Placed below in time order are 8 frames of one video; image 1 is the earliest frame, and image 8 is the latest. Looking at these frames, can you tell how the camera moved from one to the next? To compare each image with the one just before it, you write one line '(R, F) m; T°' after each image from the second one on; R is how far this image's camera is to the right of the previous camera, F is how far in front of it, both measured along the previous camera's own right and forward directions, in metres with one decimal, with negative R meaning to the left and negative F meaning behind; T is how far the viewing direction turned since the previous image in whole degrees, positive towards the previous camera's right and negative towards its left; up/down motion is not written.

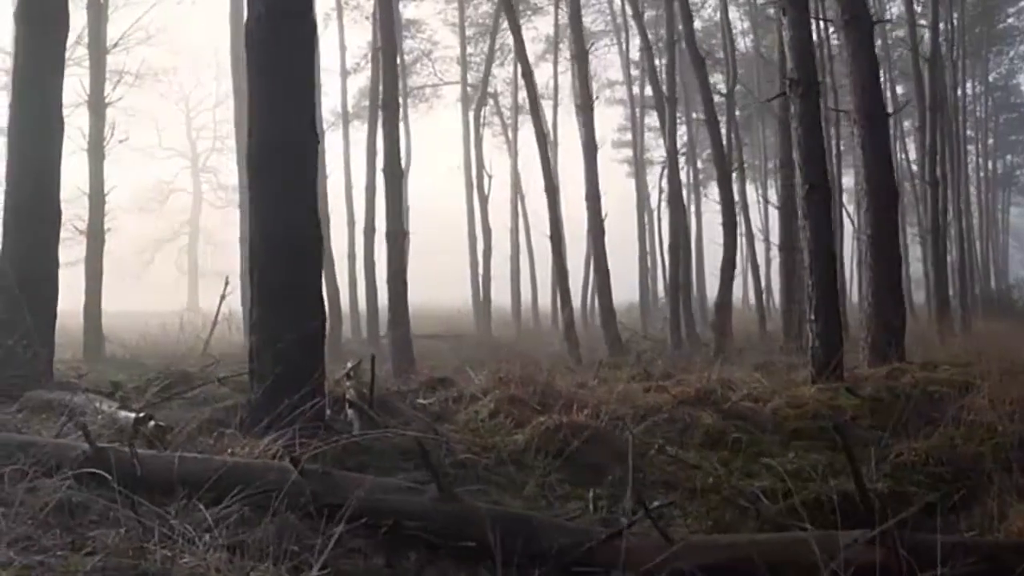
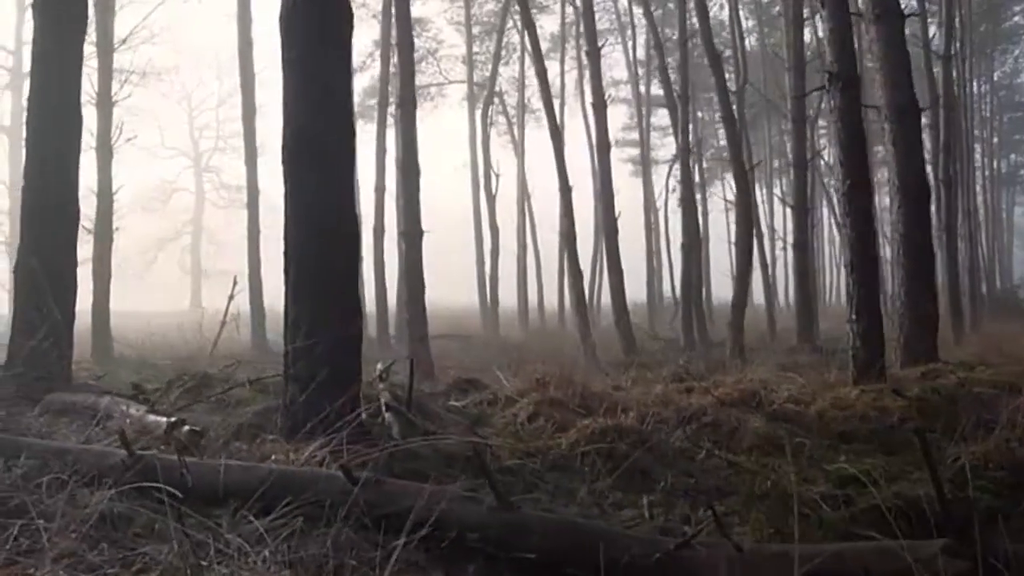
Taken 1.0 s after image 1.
(-0.3, +0.3) m; 0°
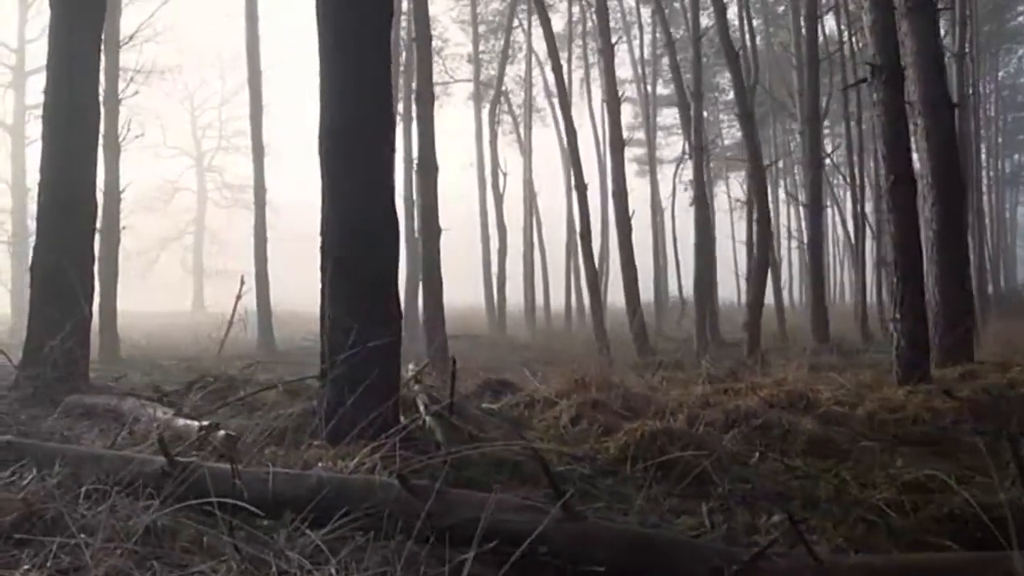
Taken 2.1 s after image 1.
(-0.3, +0.3) m; 0°
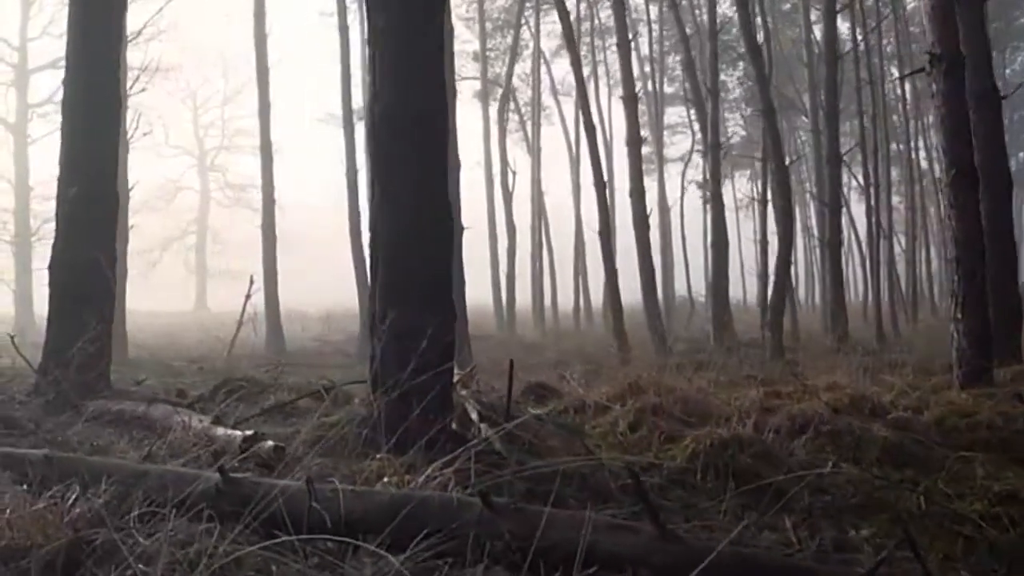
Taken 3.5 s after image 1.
(-0.4, +0.4) m; 0°
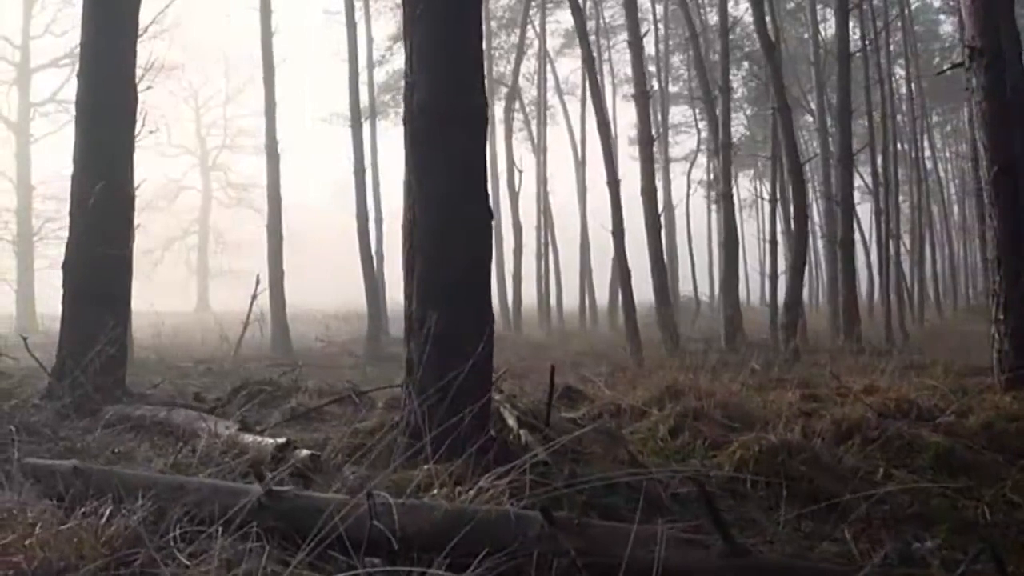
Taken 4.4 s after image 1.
(-0.2, +0.3) m; 0°
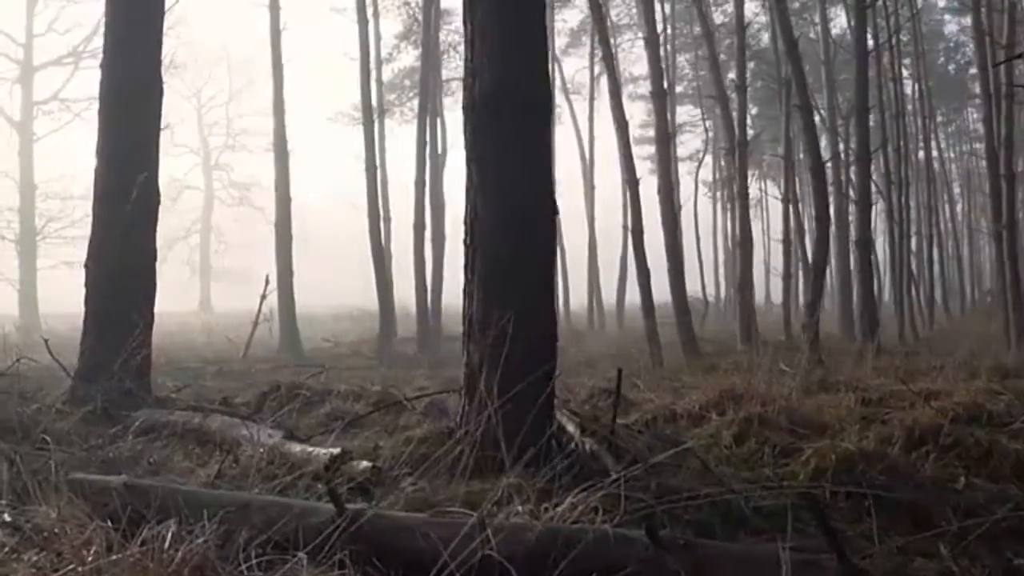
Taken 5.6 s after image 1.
(-0.4, +0.3) m; 0°
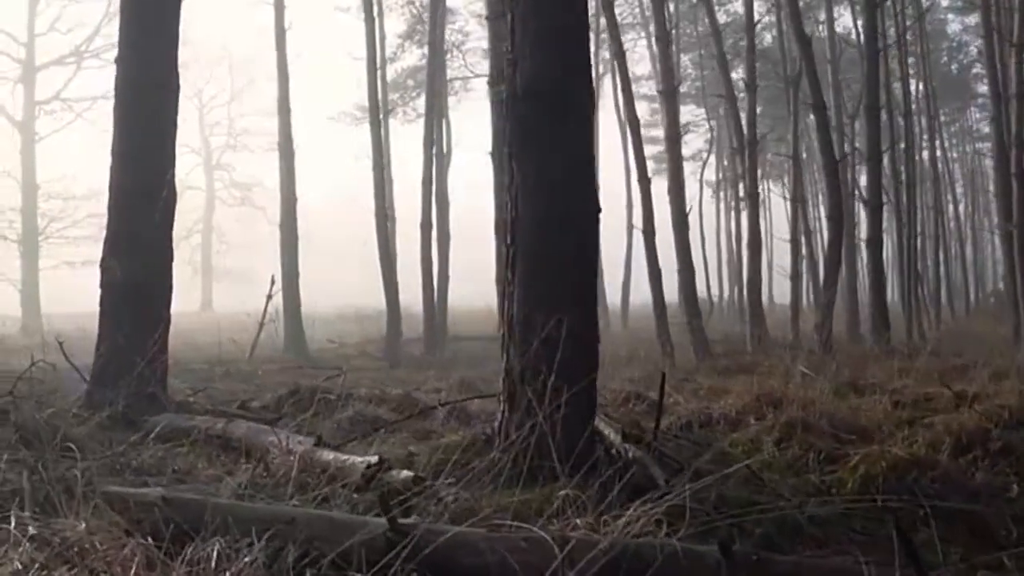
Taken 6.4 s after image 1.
(-0.2, +0.2) m; 0°
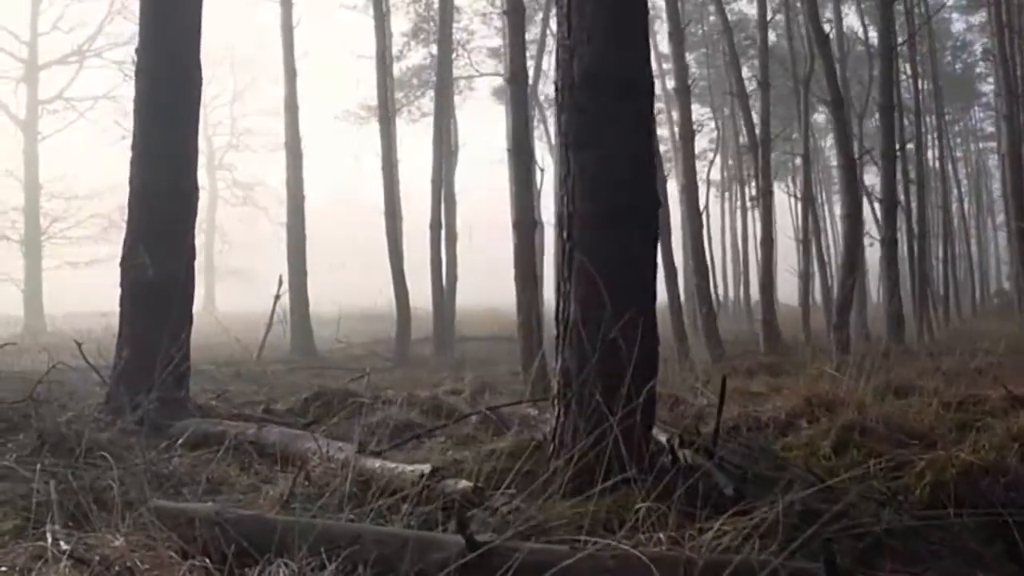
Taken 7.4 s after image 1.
(-0.3, +0.3) m; 0°
